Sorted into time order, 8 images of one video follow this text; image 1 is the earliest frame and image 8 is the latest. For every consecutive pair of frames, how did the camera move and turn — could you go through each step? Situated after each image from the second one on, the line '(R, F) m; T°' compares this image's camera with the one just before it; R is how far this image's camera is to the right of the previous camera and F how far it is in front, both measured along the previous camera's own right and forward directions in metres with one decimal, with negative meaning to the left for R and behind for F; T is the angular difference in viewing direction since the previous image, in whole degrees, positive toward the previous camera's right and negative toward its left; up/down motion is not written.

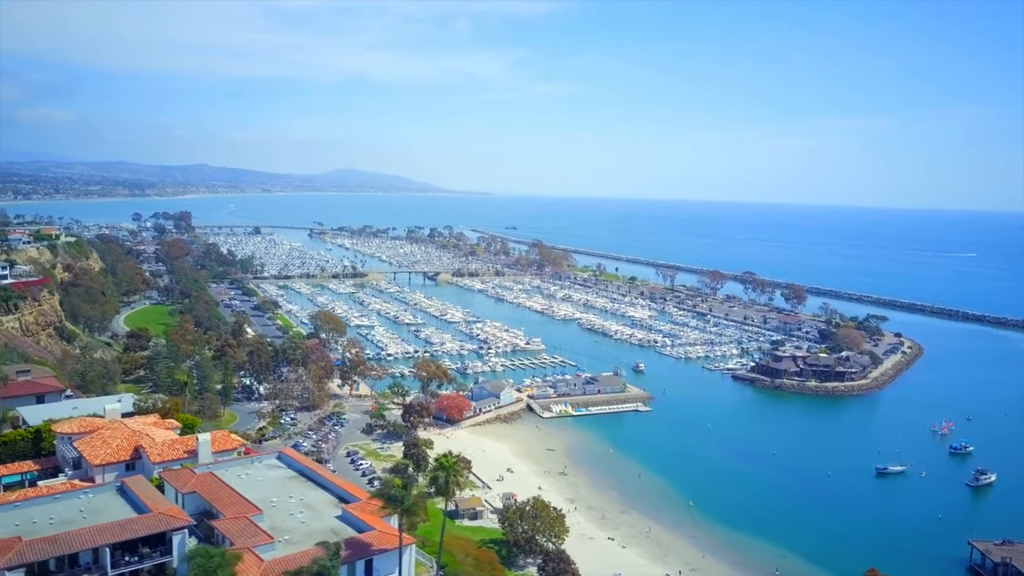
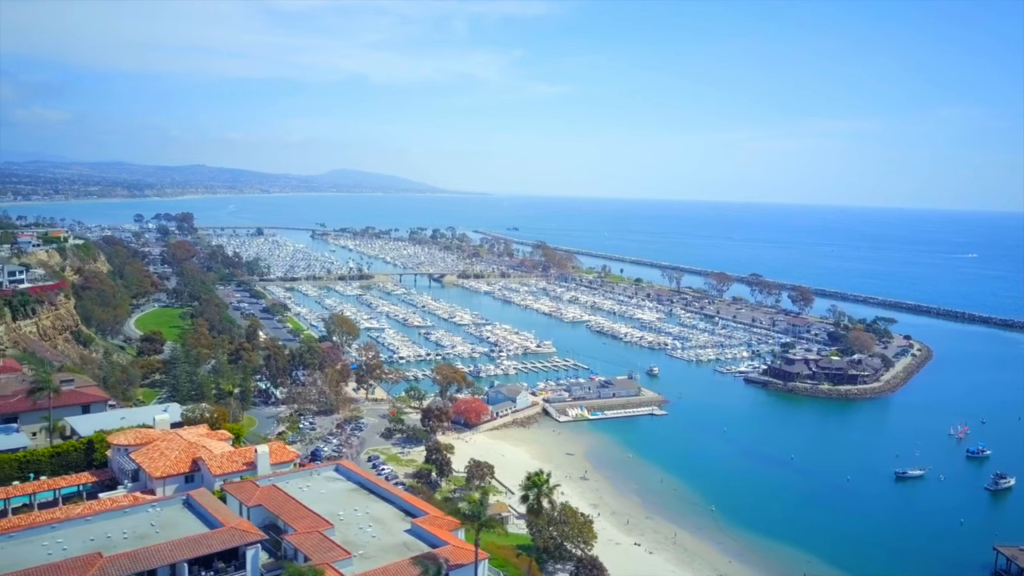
(-1.0, 0.0) m; 0°
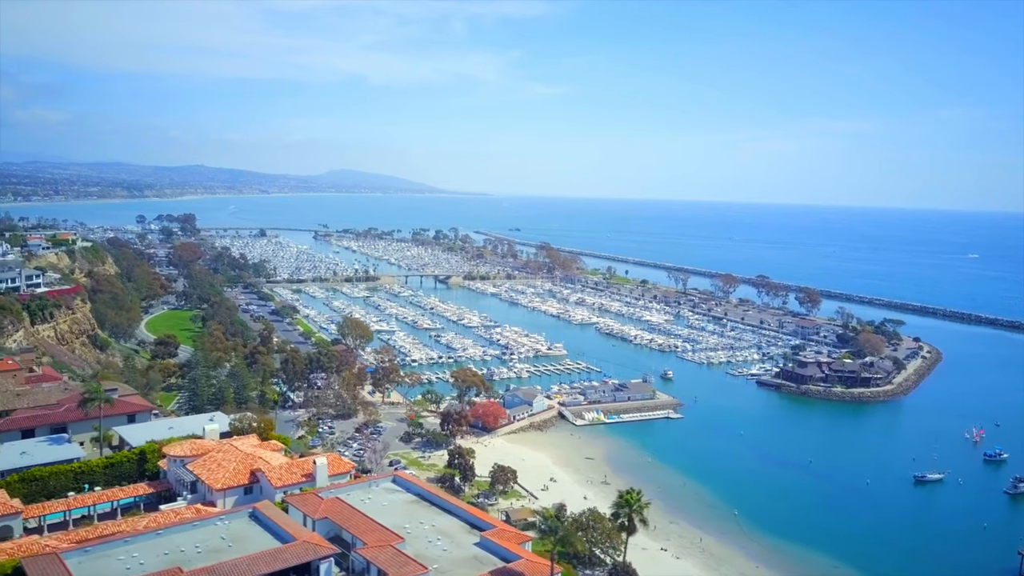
(-1.0, -0.1) m; 0°
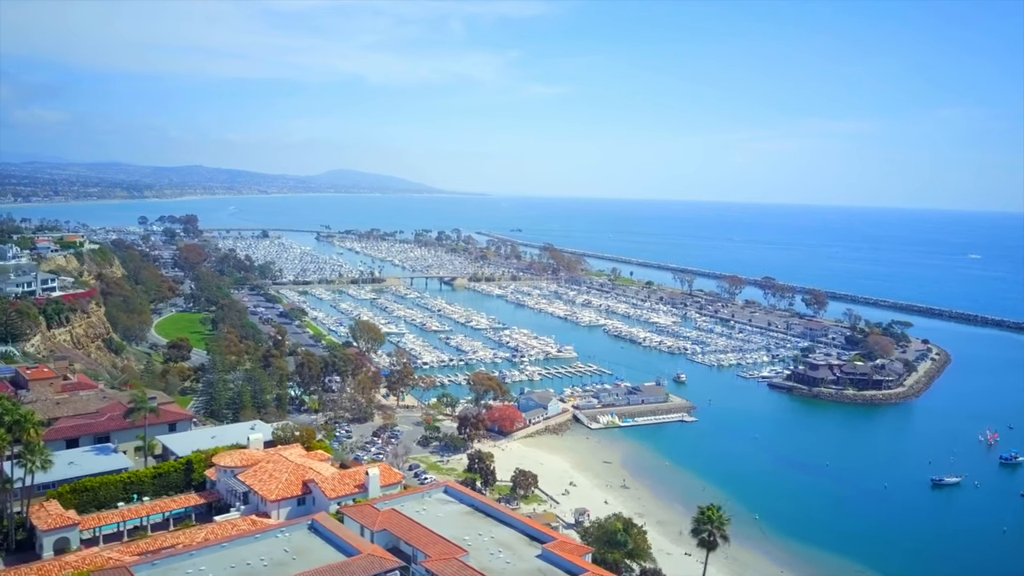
(-0.9, 0.0) m; 0°
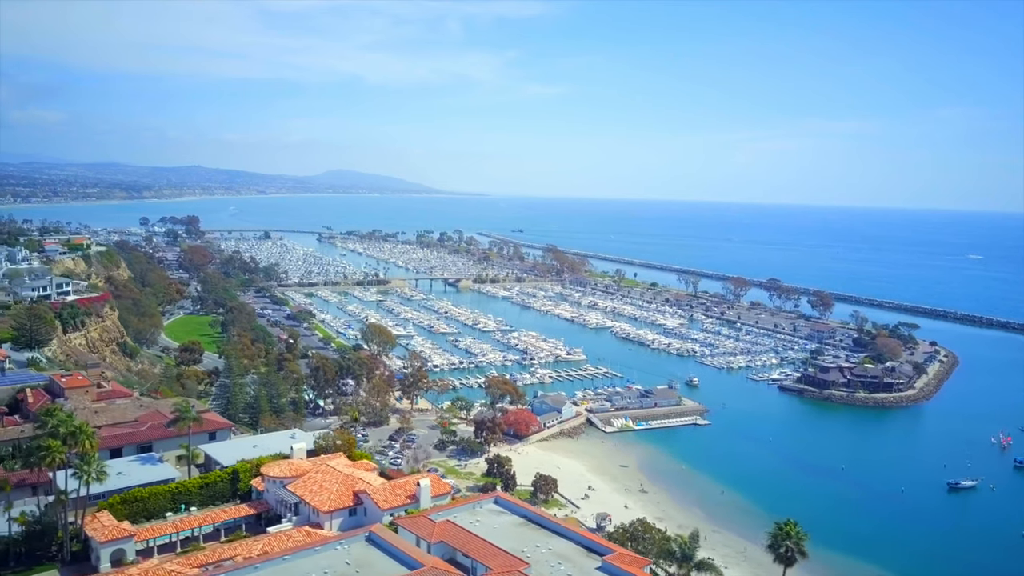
(-0.9, 0.0) m; 0°
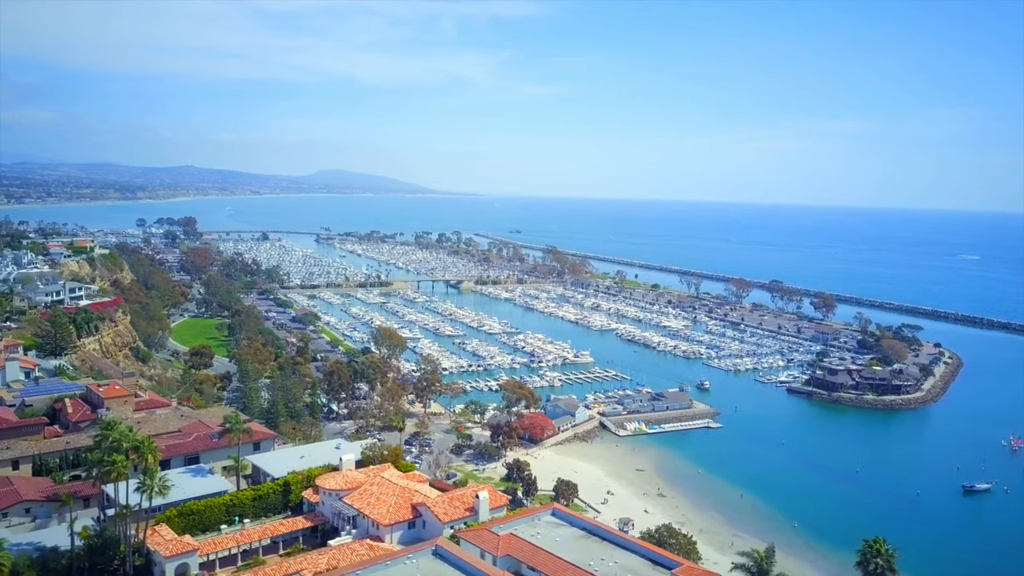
(-1.1, -0.1) m; 0°
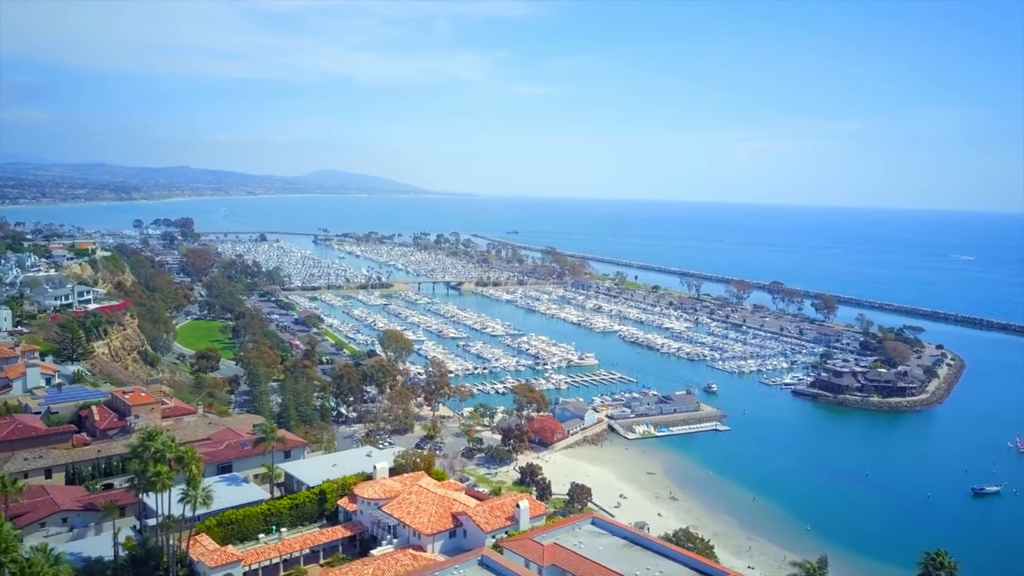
(-0.8, 0.0) m; 0°
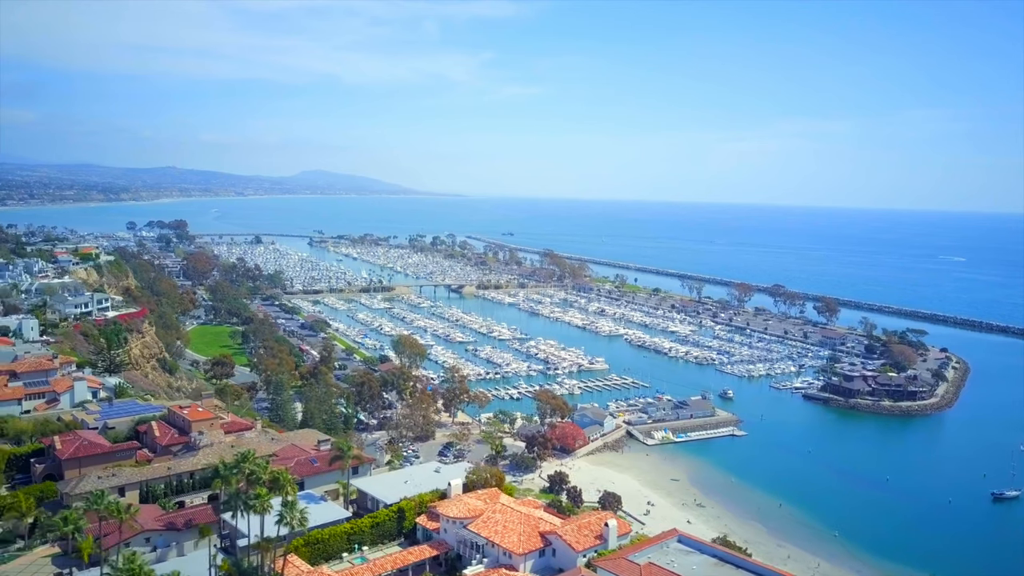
(-1.7, -0.1) m; +1°
